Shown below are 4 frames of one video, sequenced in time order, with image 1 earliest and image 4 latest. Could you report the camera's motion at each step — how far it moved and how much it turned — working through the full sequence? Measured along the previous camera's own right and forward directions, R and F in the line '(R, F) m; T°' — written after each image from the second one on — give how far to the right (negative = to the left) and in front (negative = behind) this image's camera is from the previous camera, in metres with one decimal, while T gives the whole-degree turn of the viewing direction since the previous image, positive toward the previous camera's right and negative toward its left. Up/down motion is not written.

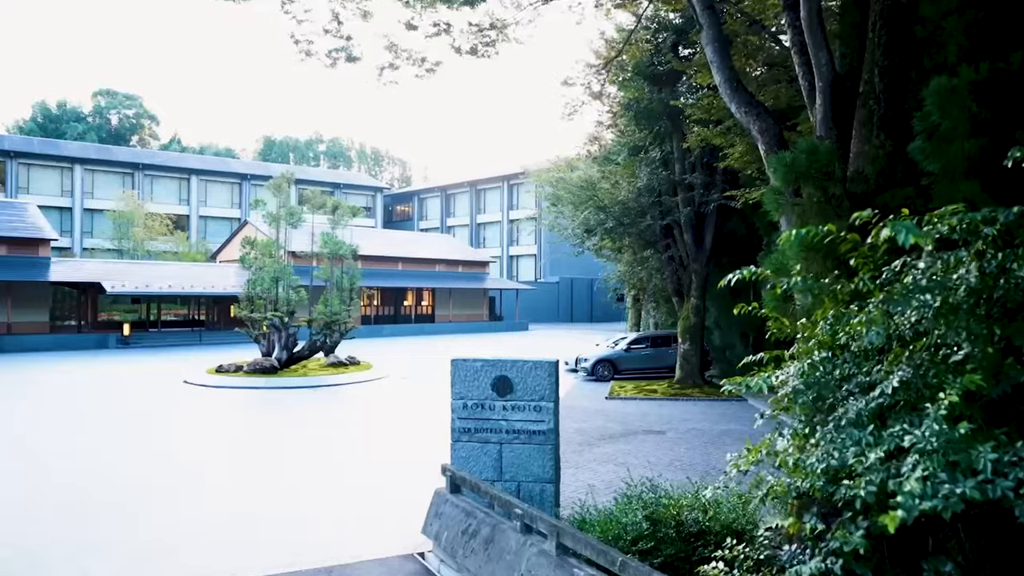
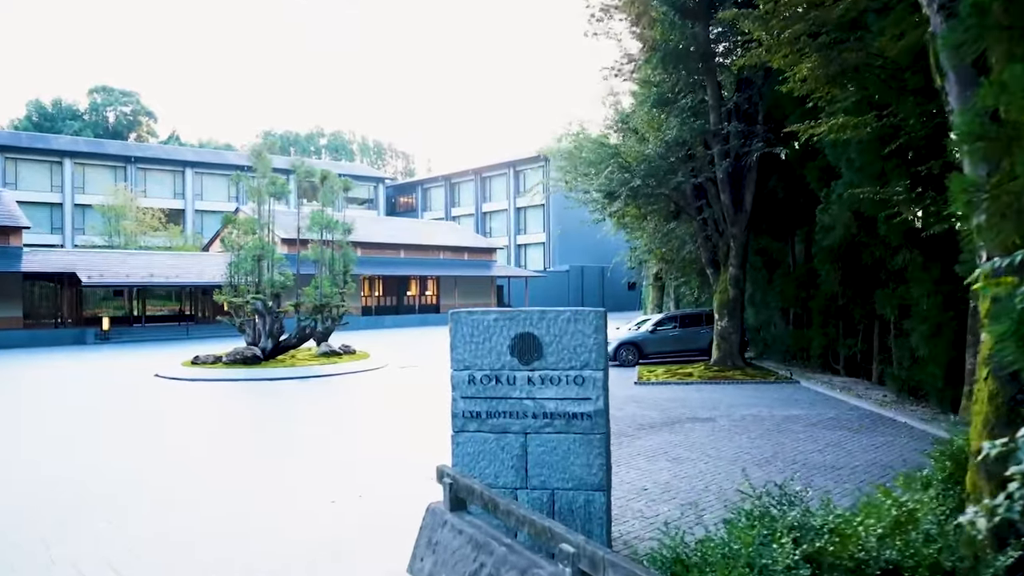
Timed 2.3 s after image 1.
(-0.1, +2.4) m; -1°
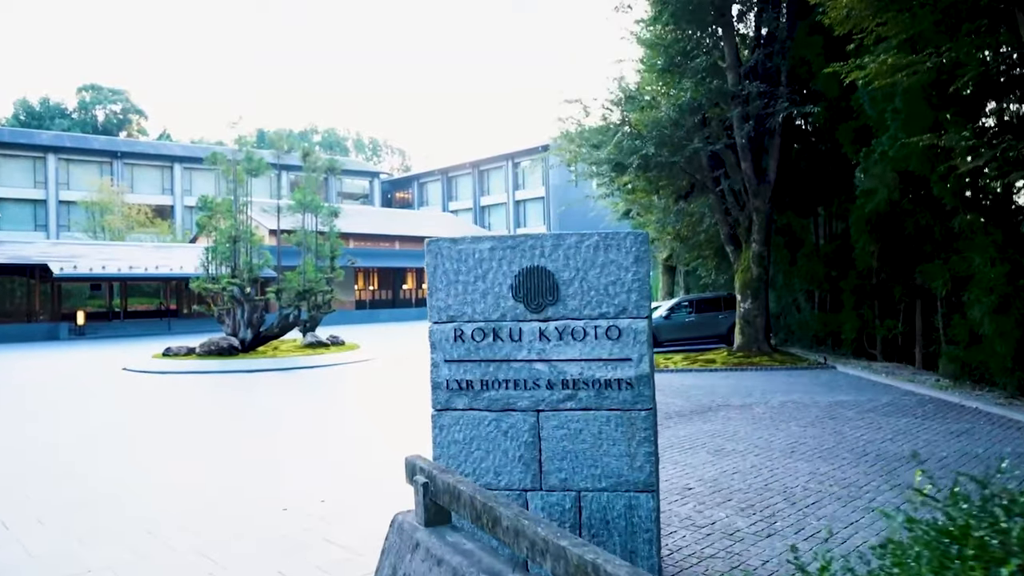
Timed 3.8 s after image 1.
(0.0, +1.5) m; 0°
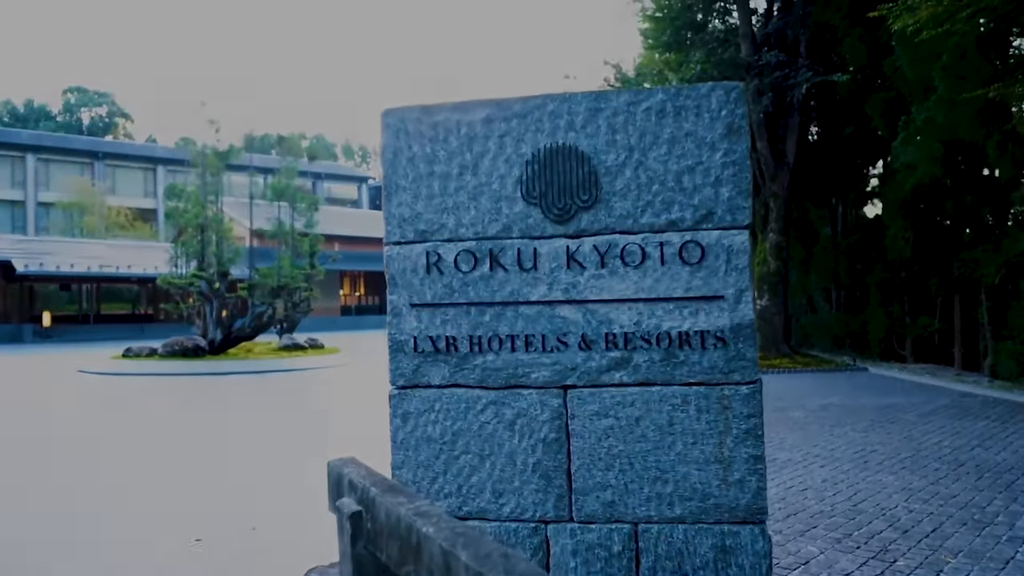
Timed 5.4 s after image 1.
(-0.1, +1.4) m; +1°
